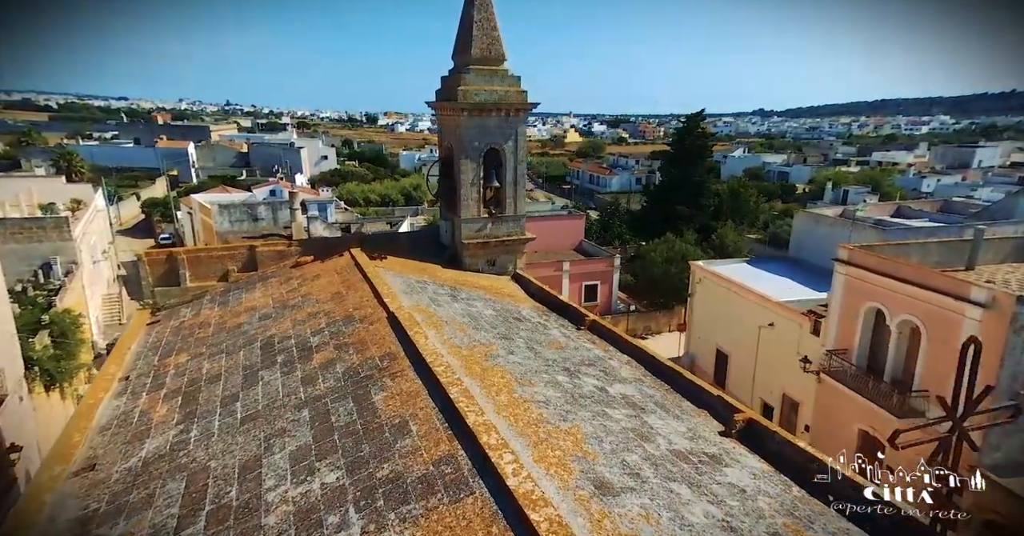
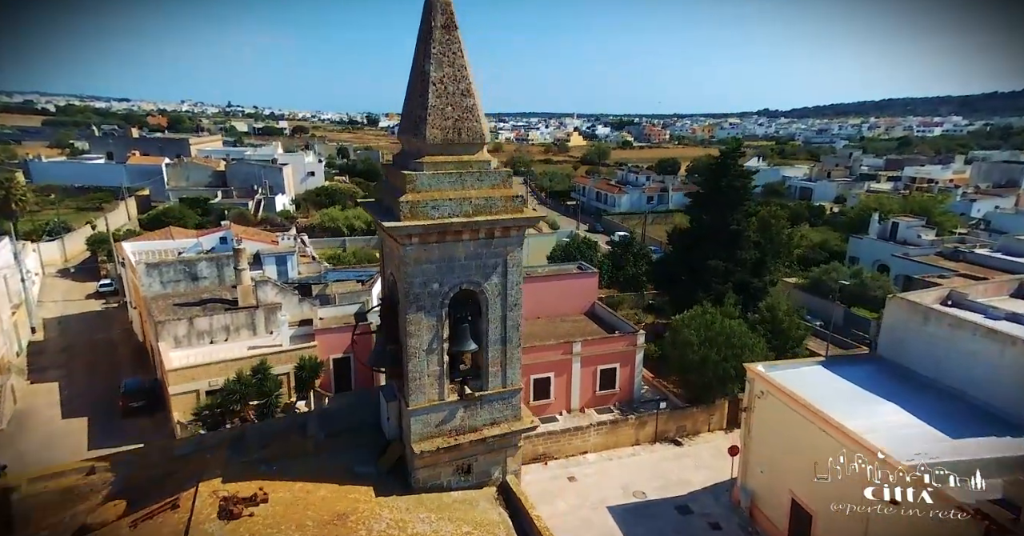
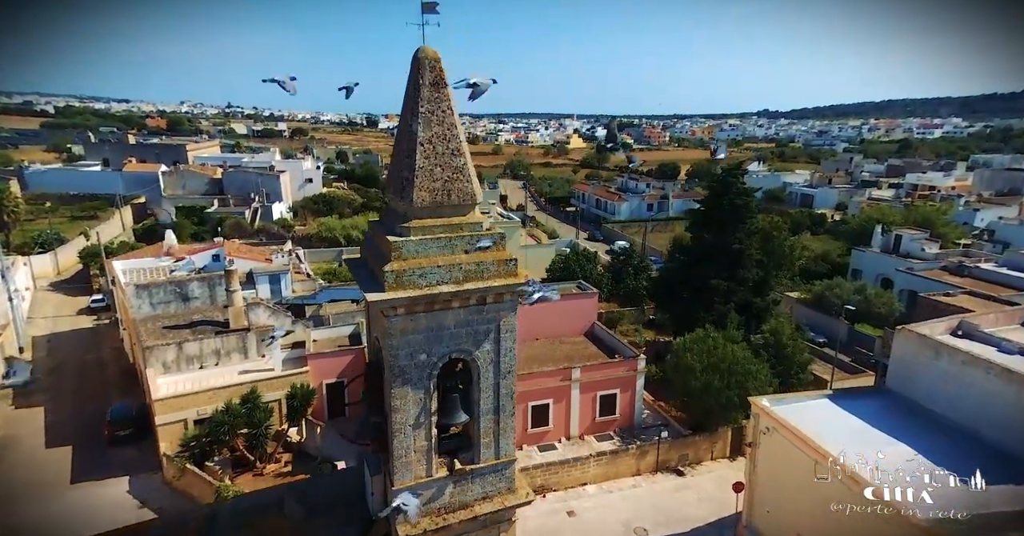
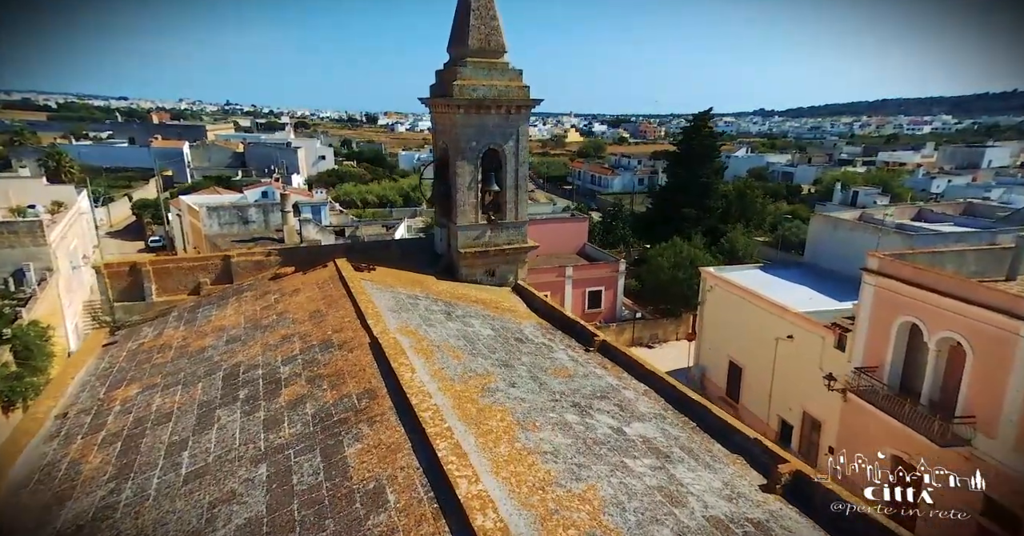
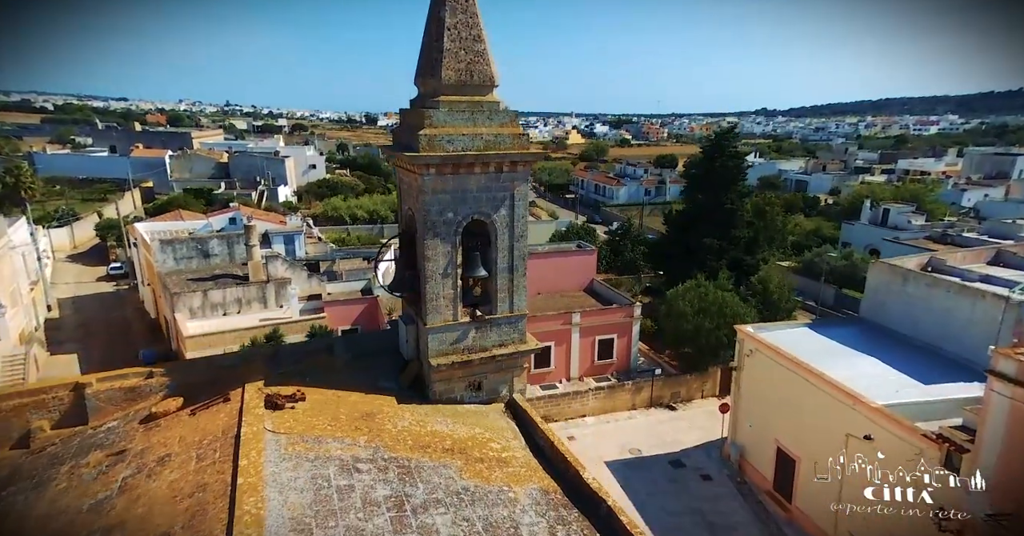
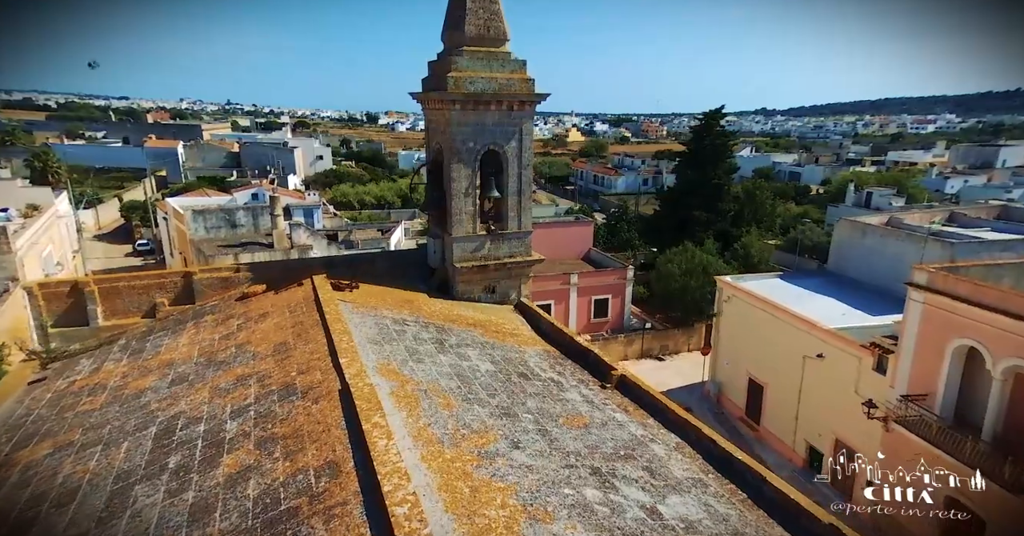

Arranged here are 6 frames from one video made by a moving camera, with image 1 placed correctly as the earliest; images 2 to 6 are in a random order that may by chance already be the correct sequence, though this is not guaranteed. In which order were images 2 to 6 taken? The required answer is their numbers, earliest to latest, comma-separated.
4, 6, 5, 2, 3
